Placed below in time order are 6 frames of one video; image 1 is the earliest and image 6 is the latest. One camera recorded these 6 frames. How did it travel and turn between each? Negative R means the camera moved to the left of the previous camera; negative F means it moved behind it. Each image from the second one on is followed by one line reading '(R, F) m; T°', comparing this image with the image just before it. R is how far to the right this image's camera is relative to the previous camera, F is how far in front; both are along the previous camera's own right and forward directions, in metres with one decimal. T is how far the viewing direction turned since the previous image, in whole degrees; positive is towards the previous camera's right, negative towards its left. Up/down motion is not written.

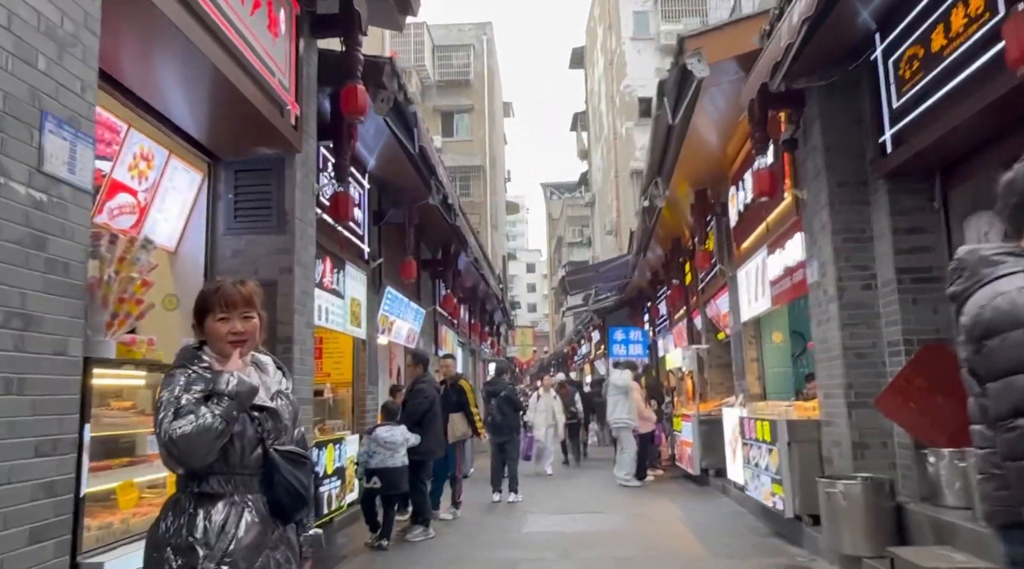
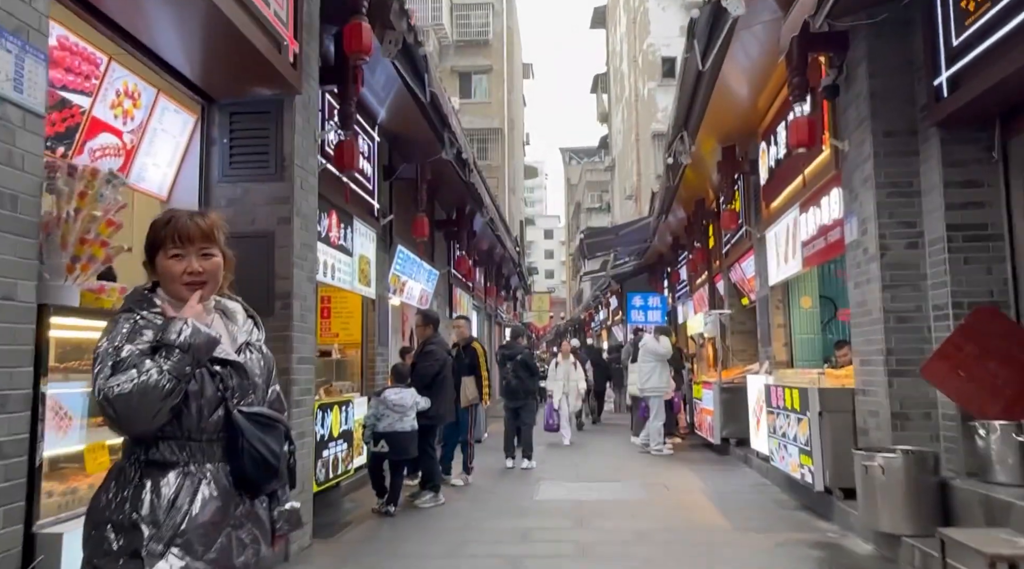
(0.0, +0.3) m; -1°
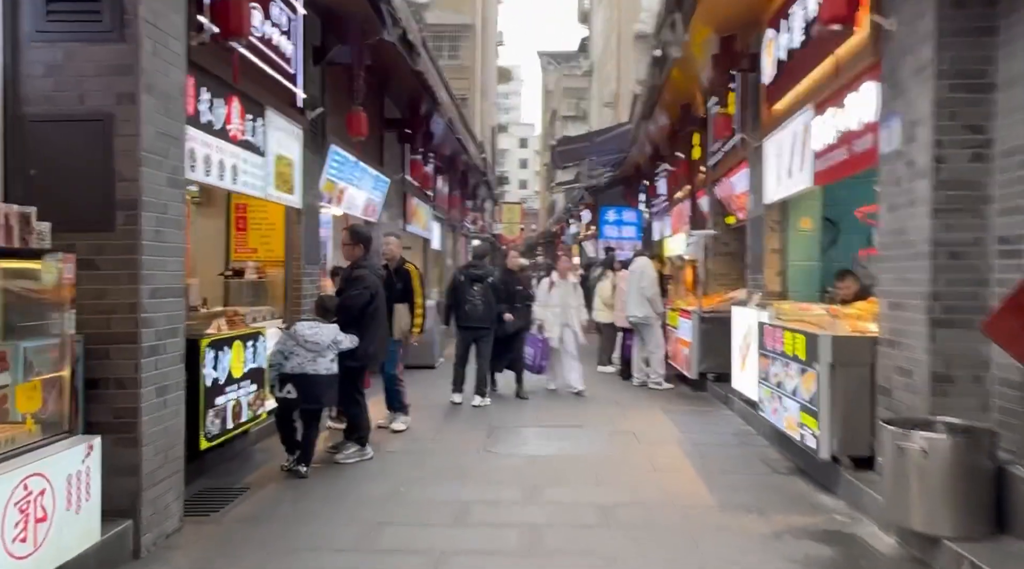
(+0.2, +1.2) m; +2°
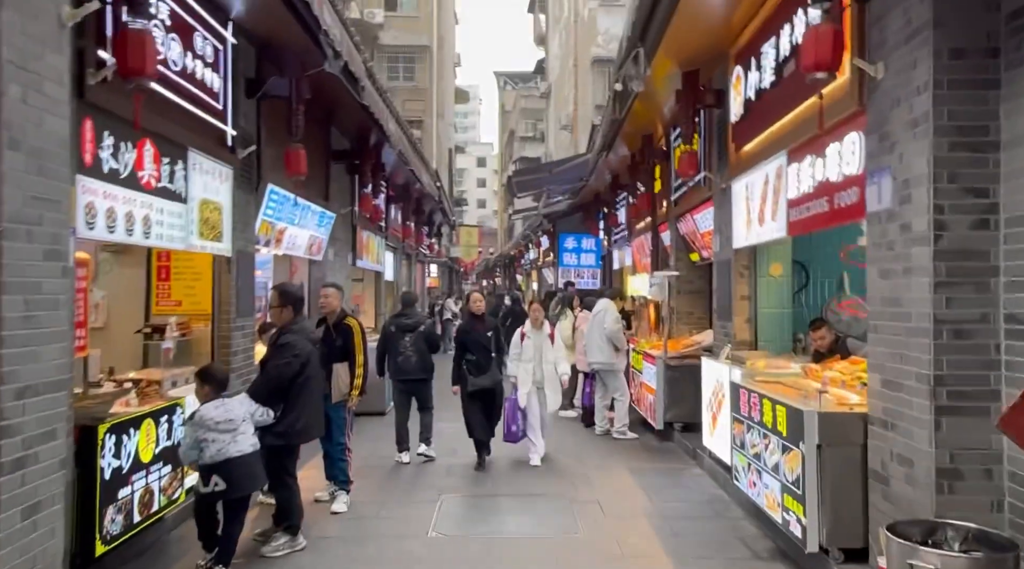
(+0.1, +0.5) m; +3°
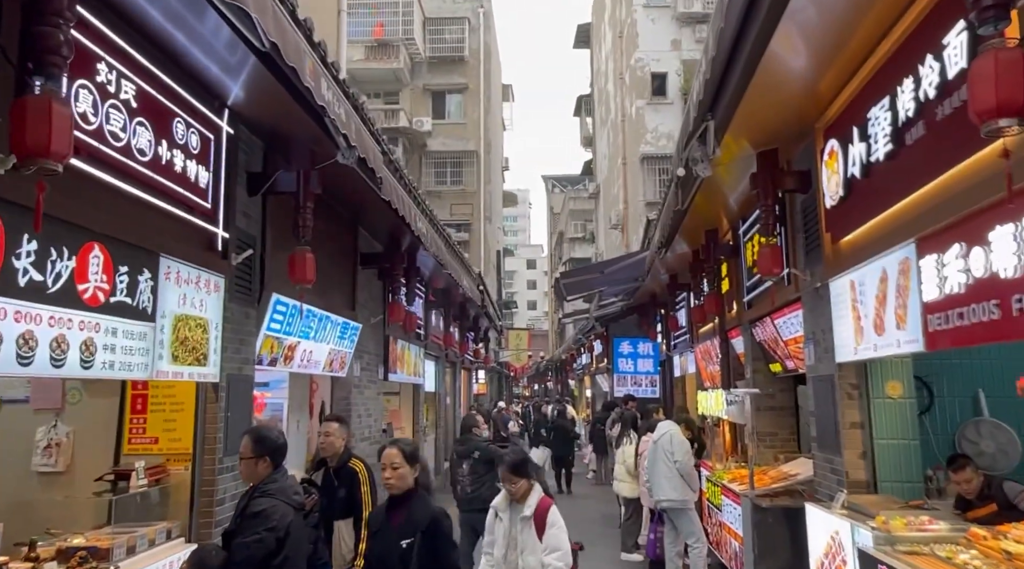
(0.0, +1.1) m; -4°
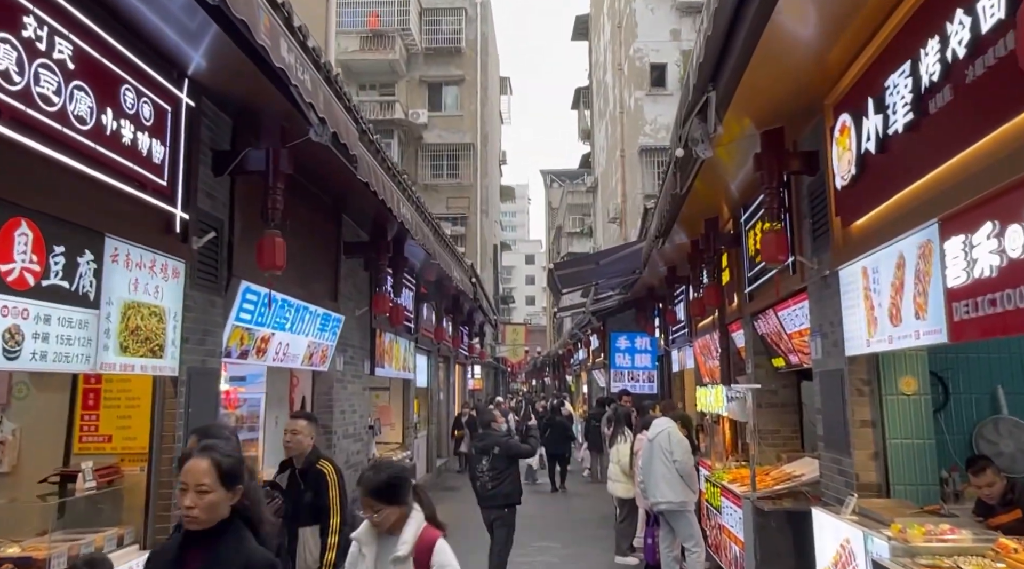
(+0.1, +0.4) m; 0°
